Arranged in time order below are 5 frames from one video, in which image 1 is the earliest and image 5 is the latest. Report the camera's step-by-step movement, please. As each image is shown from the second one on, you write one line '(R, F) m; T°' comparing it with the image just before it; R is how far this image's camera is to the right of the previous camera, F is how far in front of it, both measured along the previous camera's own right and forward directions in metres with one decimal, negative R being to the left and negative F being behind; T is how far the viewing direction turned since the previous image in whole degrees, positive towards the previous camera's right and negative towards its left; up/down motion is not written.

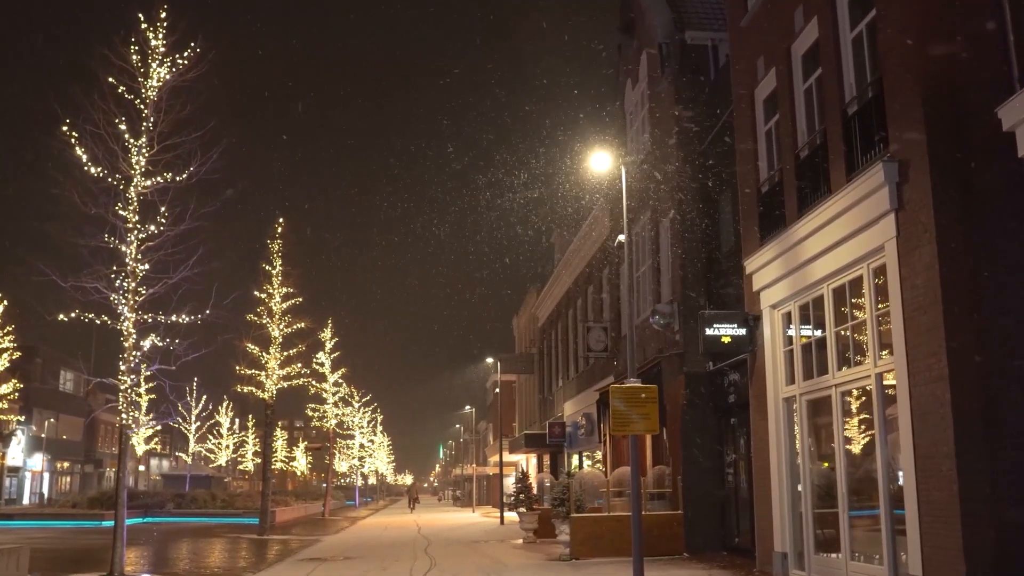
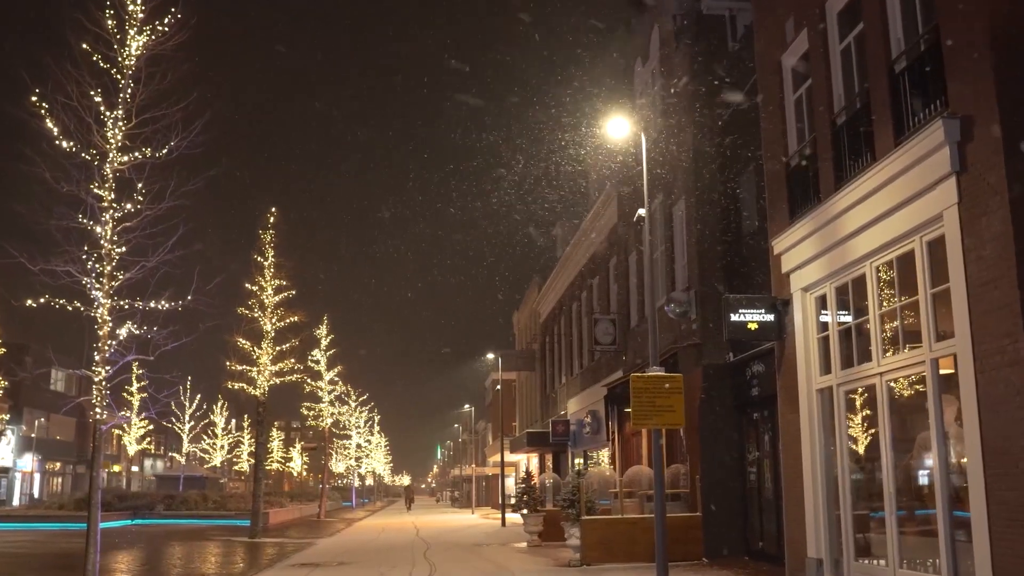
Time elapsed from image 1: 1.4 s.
(-0.2, +1.3) m; 0°
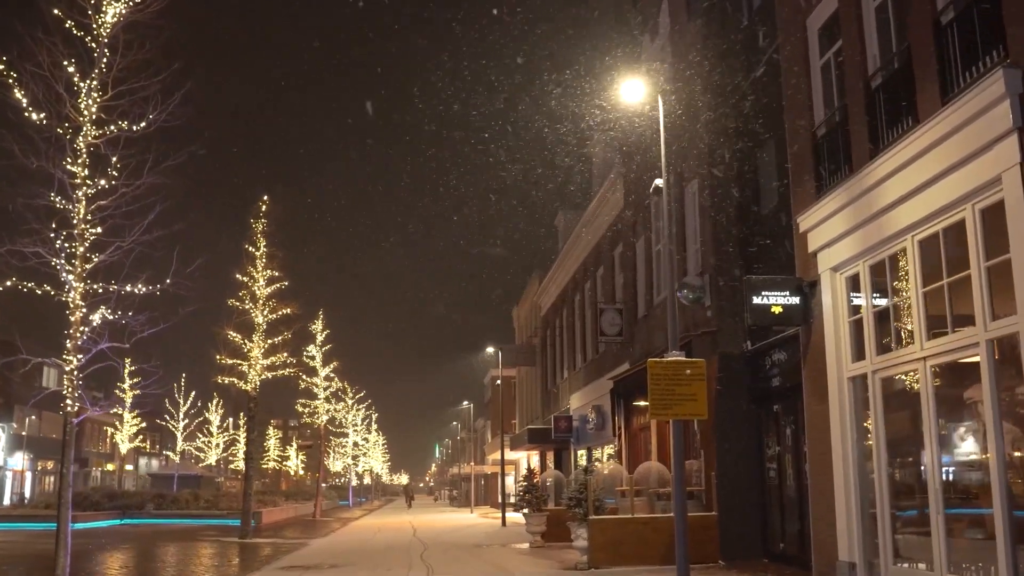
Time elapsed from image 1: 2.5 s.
(-0.1, +1.2) m; 0°
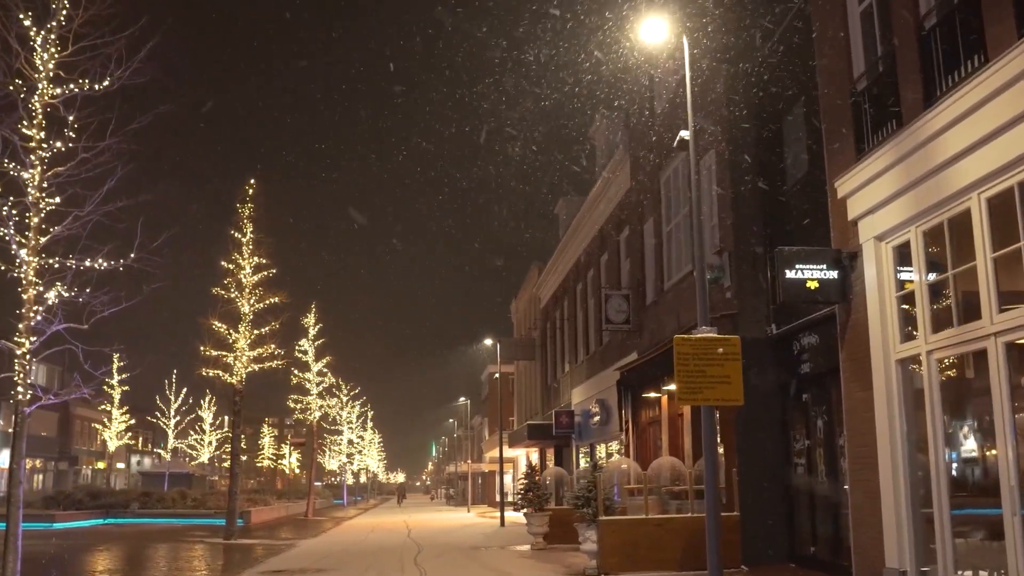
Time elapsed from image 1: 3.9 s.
(-0.1, +1.5) m; 0°
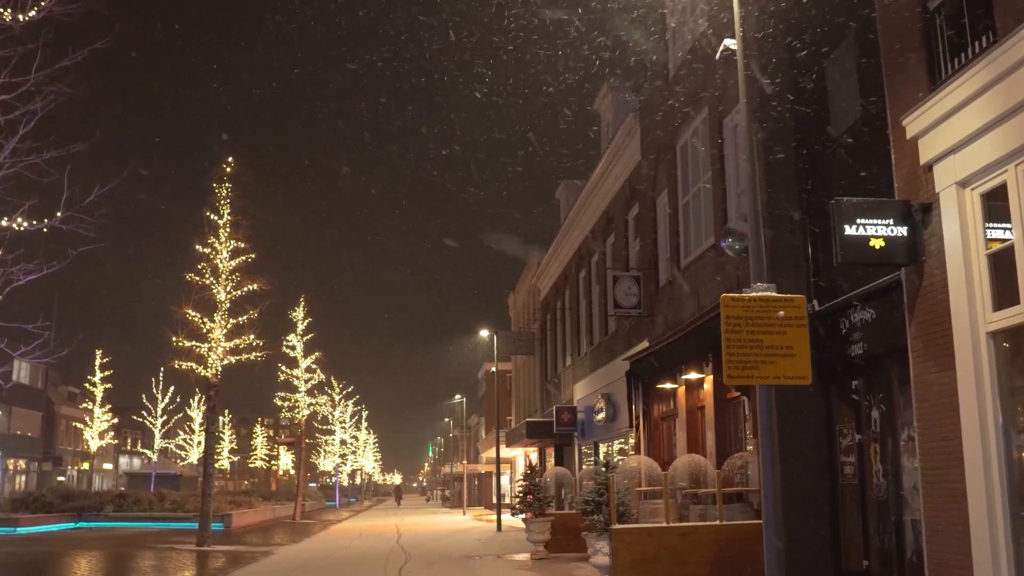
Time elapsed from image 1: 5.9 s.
(0.0, +2.2) m; 0°
